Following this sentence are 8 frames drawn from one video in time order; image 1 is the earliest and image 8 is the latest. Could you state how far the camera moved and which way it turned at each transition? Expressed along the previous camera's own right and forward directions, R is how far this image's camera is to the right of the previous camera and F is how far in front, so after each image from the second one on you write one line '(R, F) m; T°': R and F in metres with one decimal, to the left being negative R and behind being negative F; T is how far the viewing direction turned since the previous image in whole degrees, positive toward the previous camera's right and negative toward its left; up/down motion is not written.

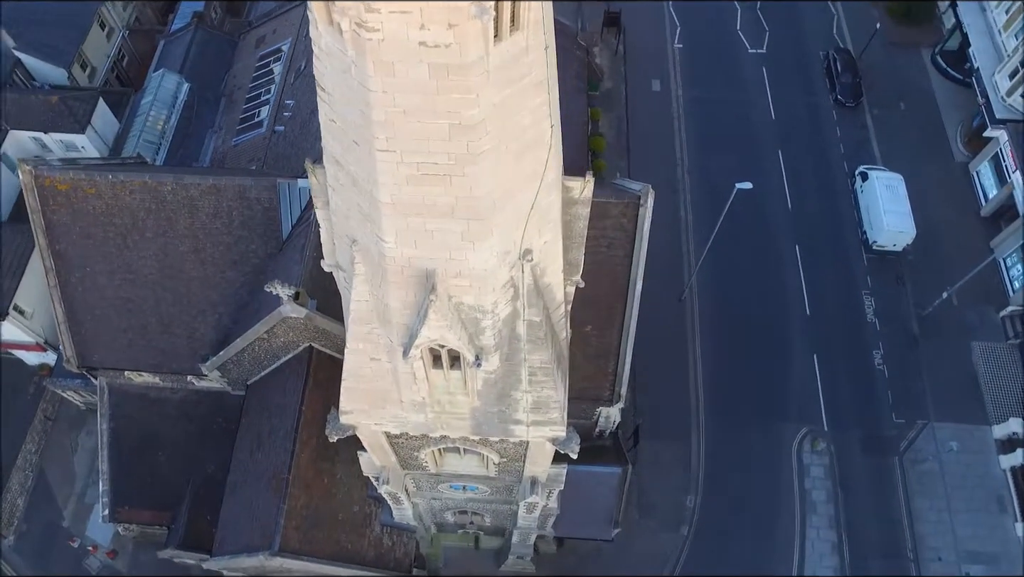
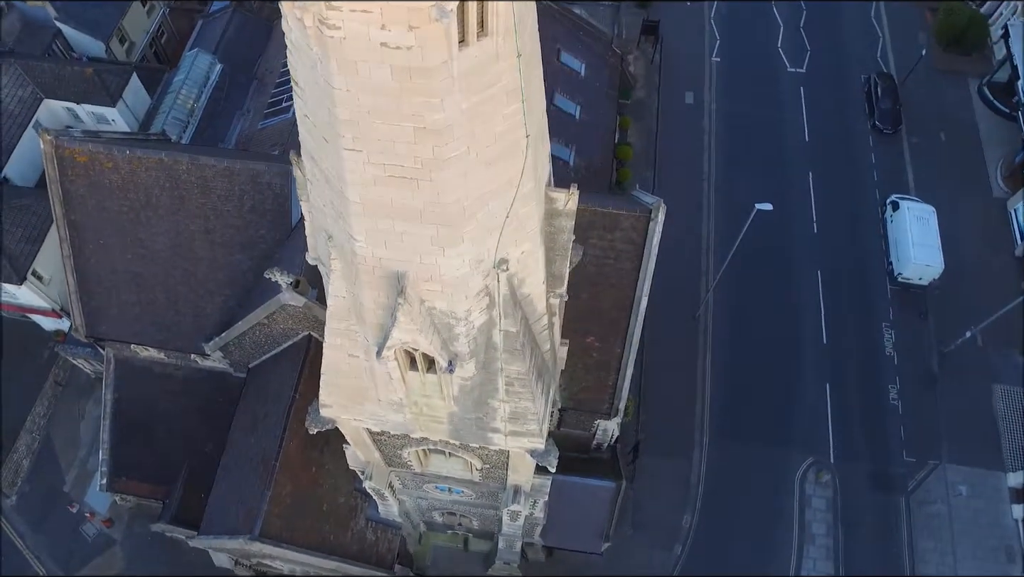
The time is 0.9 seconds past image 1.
(+0.6, +0.2) m; -2°
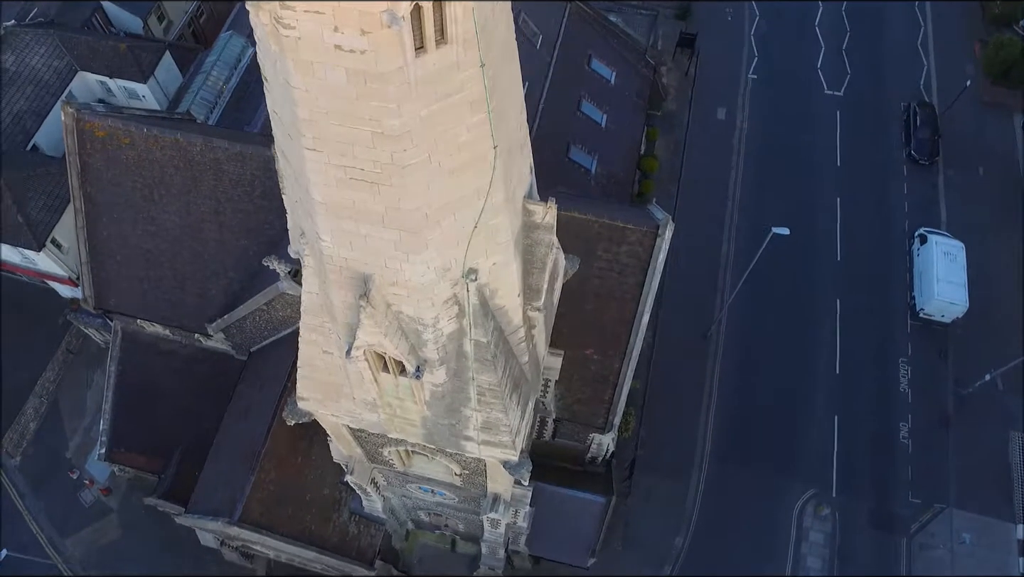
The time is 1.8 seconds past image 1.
(+0.6, +0.1) m; -2°
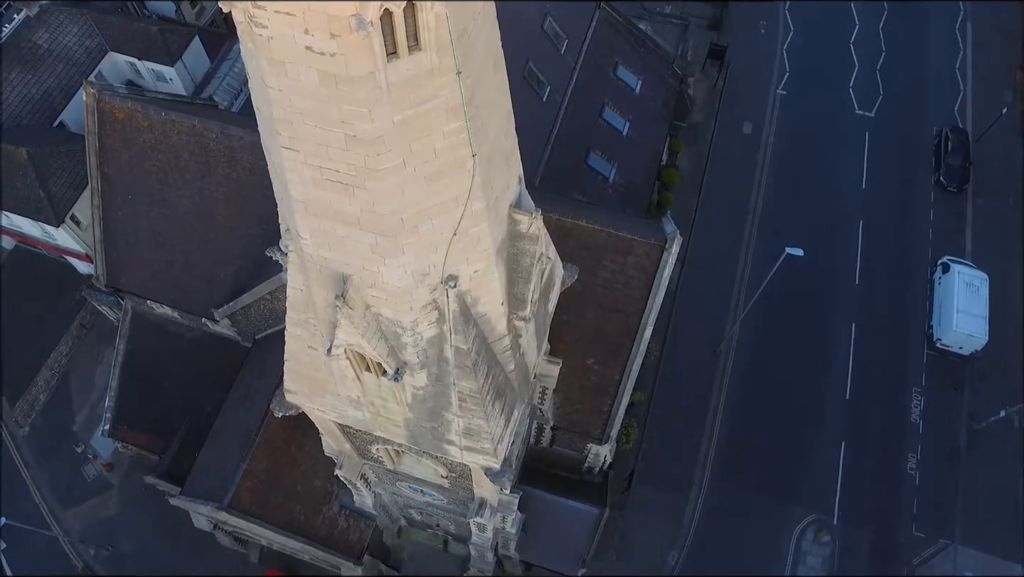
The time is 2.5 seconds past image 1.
(+0.5, +0.1) m; -2°
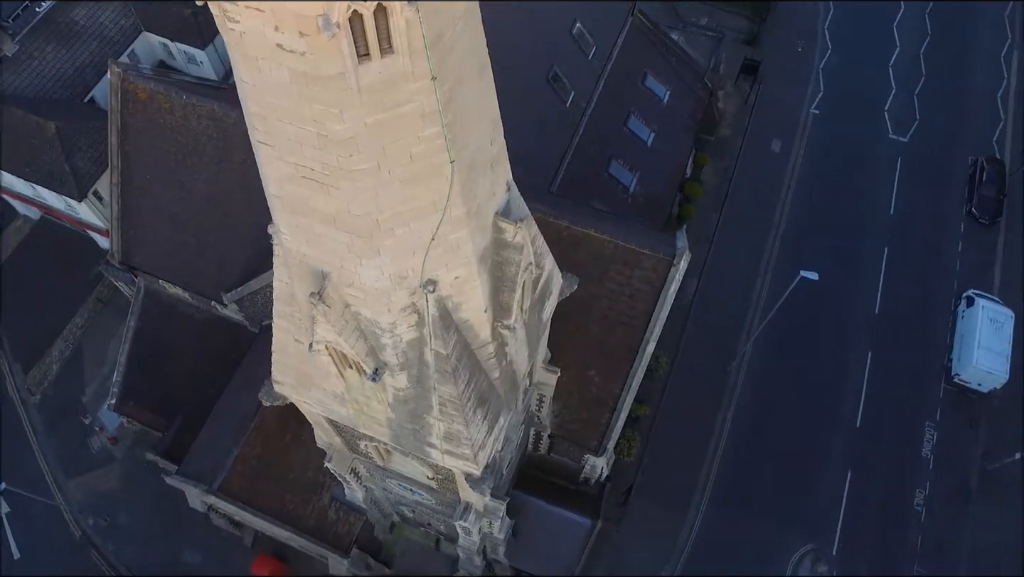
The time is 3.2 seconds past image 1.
(+0.5, +0.1) m; -2°
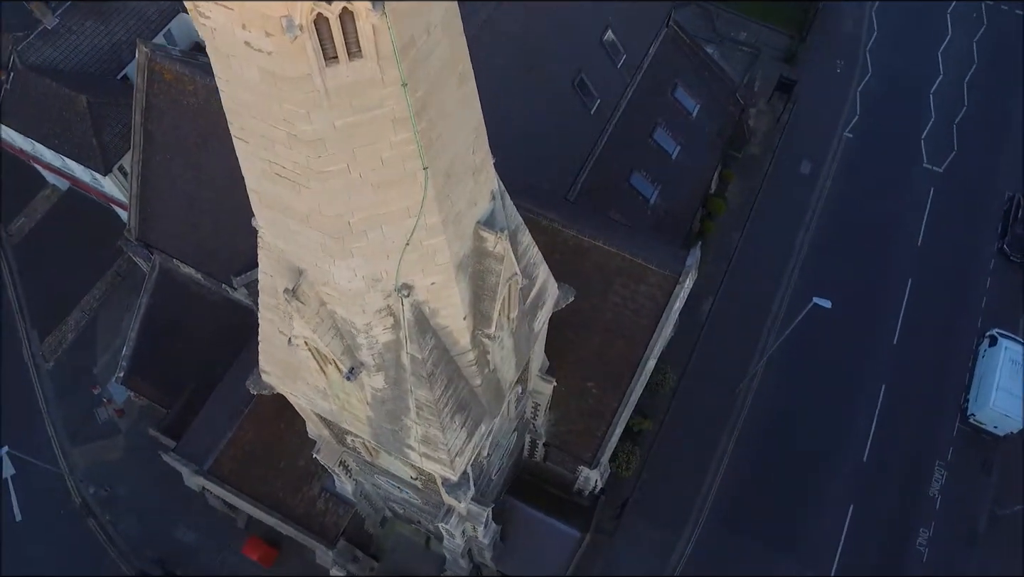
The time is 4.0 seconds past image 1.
(+0.5, +0.1) m; -2°
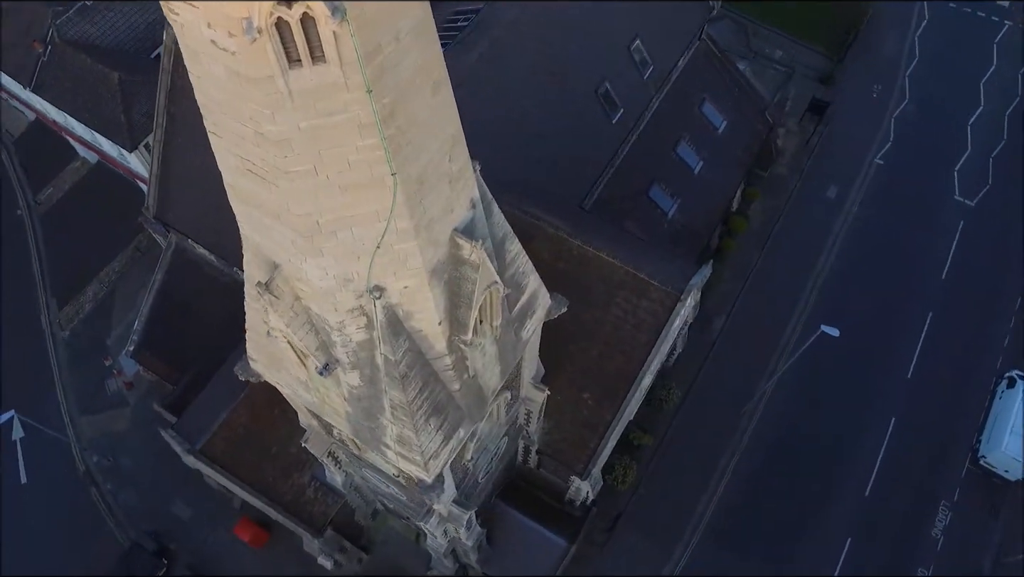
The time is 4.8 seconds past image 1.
(+0.6, 0.0) m; -2°
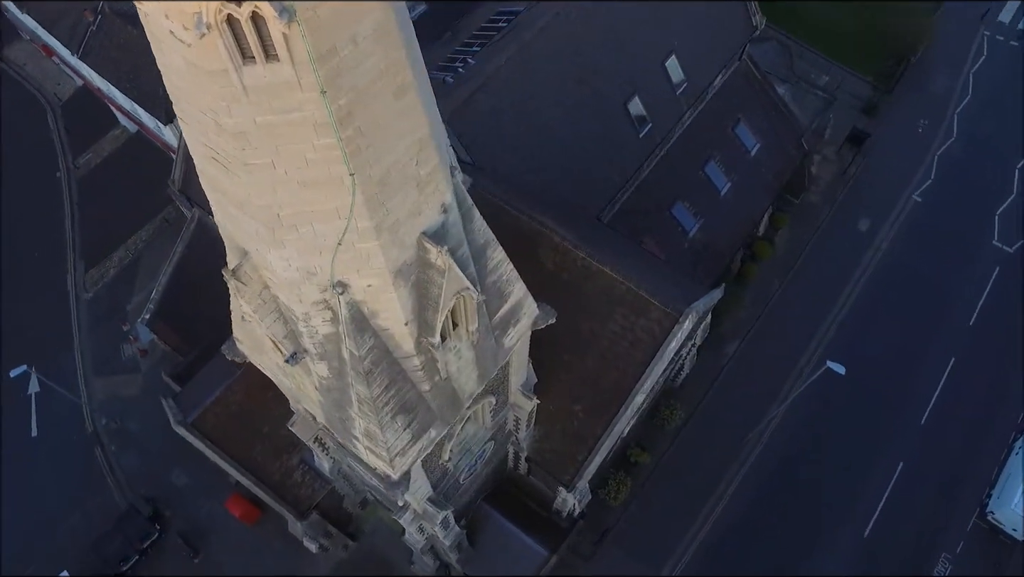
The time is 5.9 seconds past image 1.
(+0.7, 0.0) m; -3°
